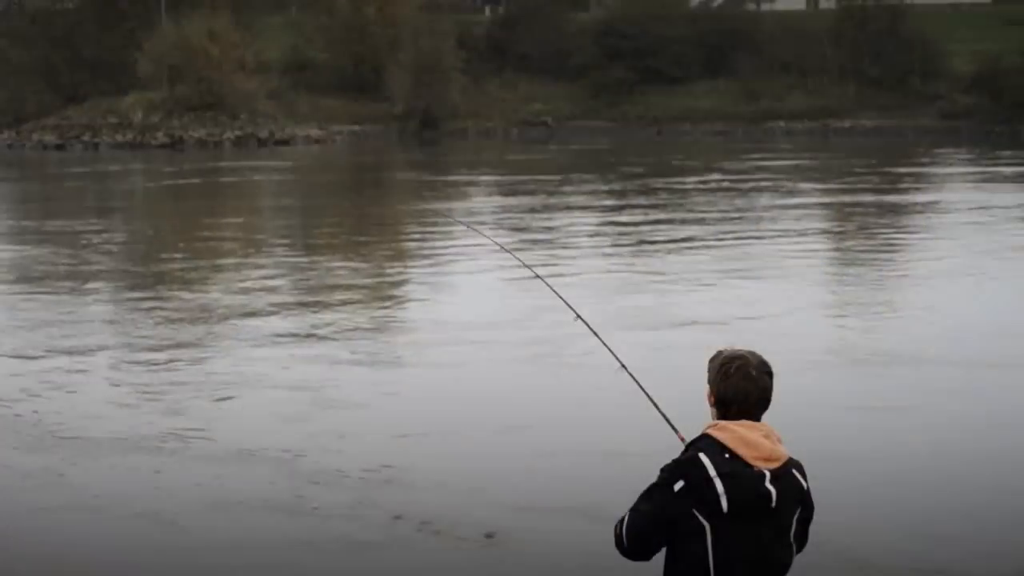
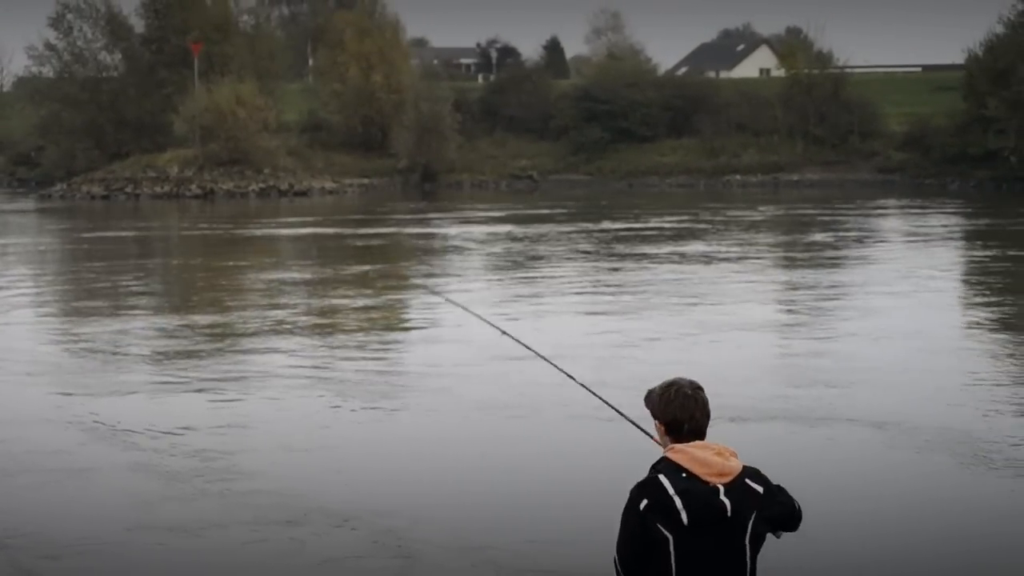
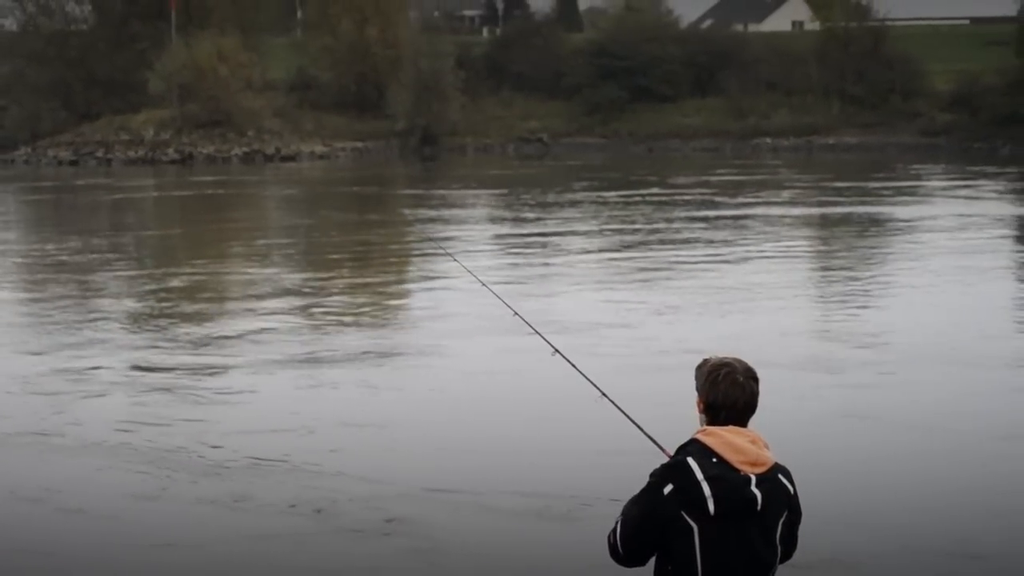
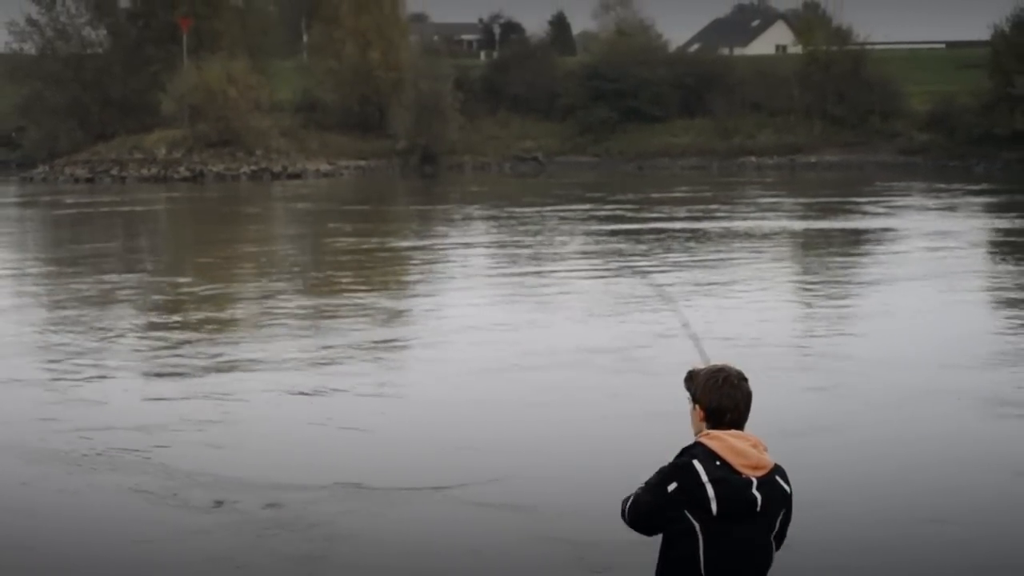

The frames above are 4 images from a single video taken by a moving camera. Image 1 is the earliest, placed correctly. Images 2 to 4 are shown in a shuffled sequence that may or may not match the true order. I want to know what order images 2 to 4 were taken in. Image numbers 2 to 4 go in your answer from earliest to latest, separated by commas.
3, 4, 2
